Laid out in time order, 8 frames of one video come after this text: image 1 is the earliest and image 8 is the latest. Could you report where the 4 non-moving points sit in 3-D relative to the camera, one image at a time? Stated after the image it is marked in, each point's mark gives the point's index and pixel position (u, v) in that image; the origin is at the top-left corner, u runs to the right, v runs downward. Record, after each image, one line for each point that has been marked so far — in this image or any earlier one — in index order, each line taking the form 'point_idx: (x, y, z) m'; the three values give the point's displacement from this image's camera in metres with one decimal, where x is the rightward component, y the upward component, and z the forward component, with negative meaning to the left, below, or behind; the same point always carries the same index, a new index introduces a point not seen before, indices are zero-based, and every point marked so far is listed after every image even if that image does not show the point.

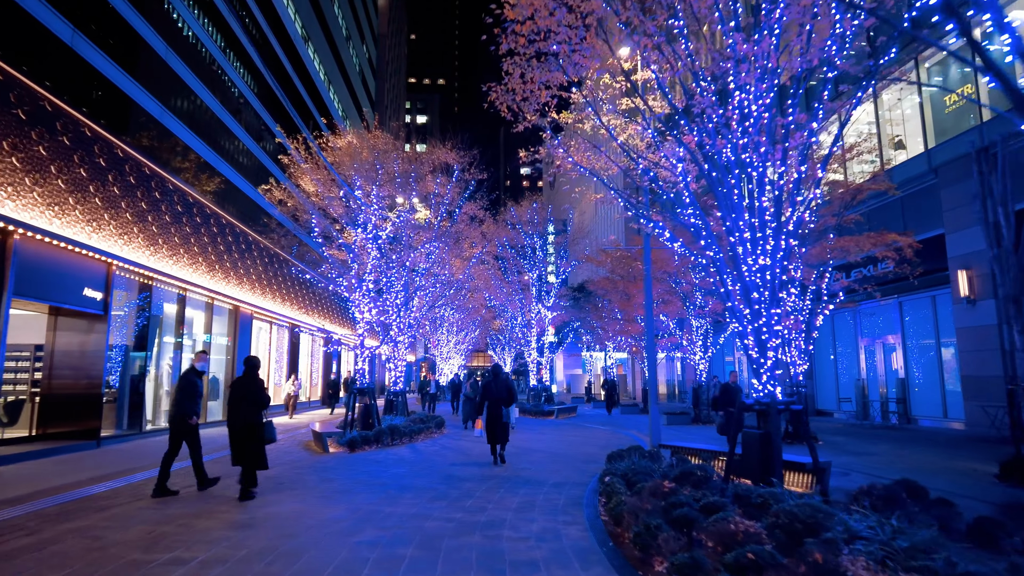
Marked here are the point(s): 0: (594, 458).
0: (+1.6, -3.3, +12.3) m
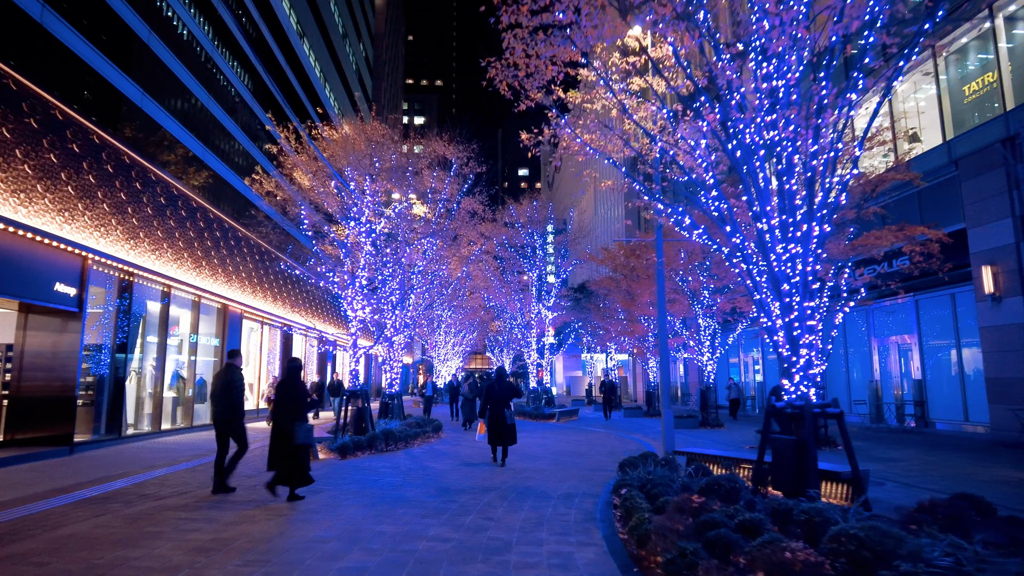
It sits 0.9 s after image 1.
0: (+1.6, -3.2, +11.4) m
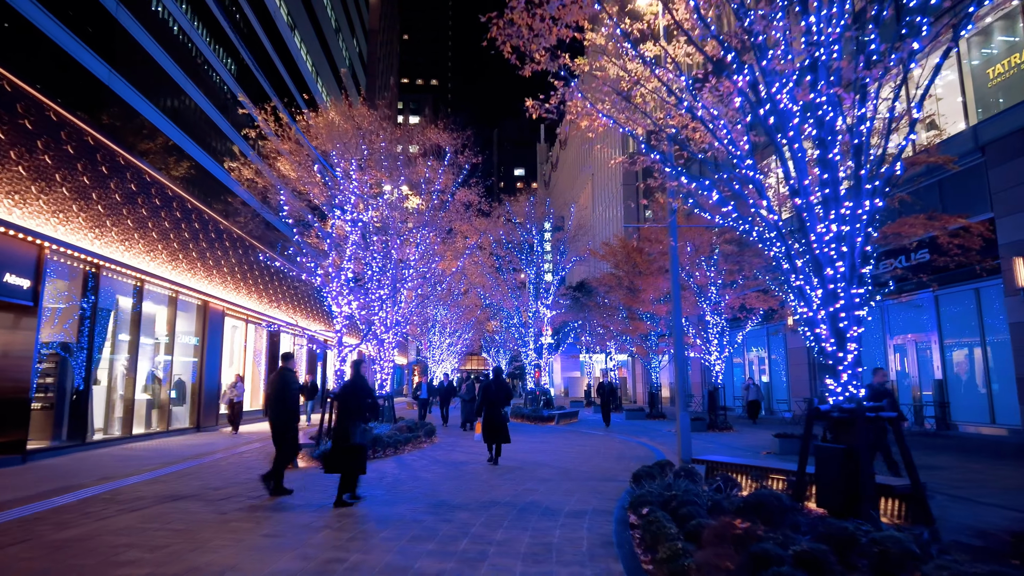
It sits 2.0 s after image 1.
0: (+1.6, -3.0, +10.4) m
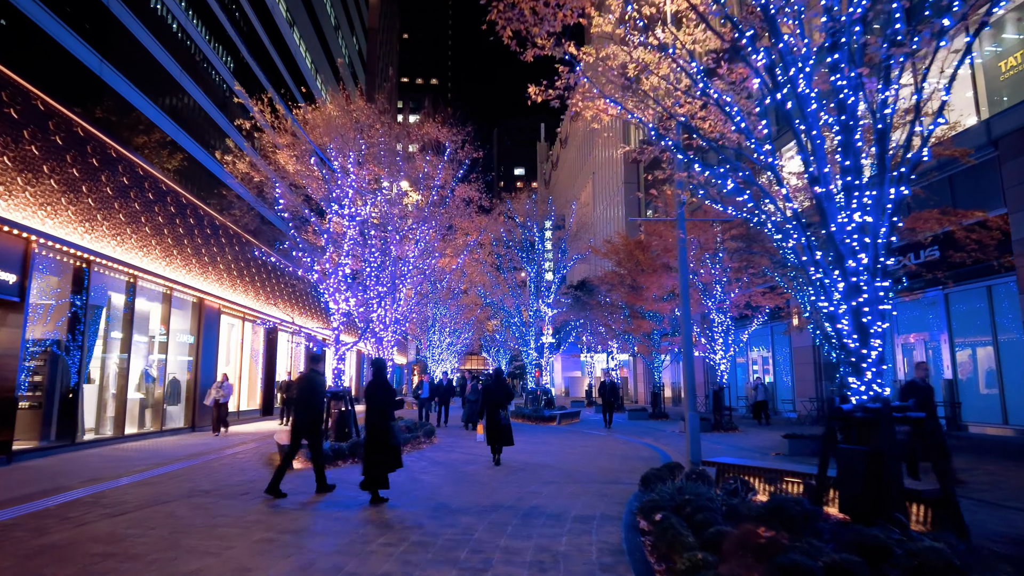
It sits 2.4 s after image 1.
0: (+1.7, -3.0, +10.0) m
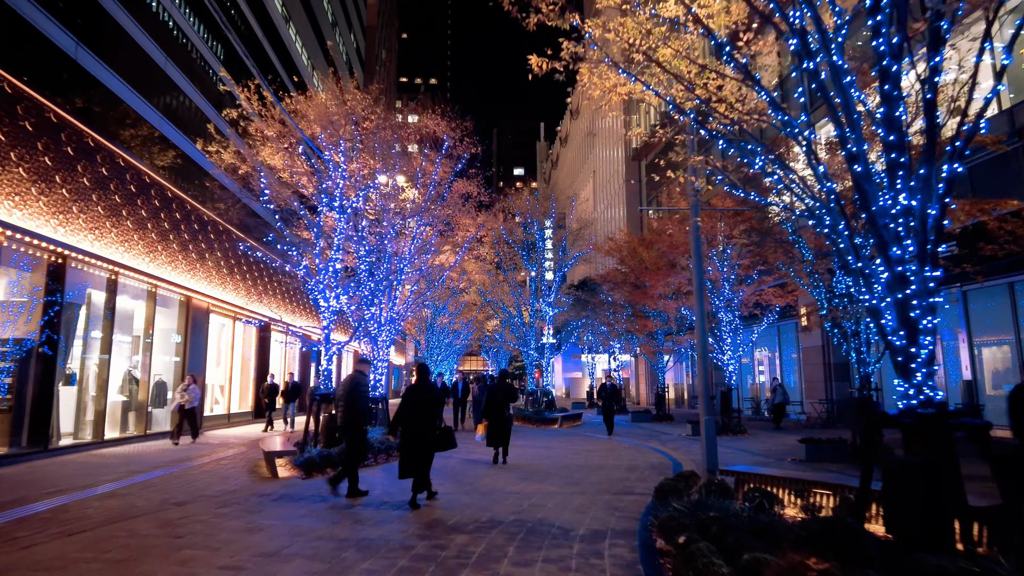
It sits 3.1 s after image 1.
0: (+1.7, -2.9, +9.3) m
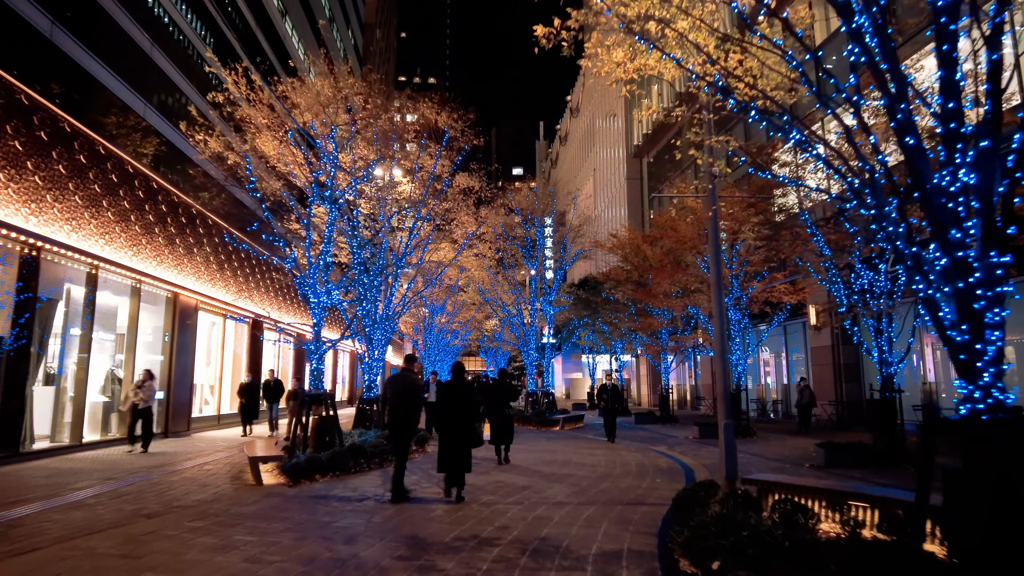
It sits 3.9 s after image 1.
0: (+1.7, -2.8, +8.6) m
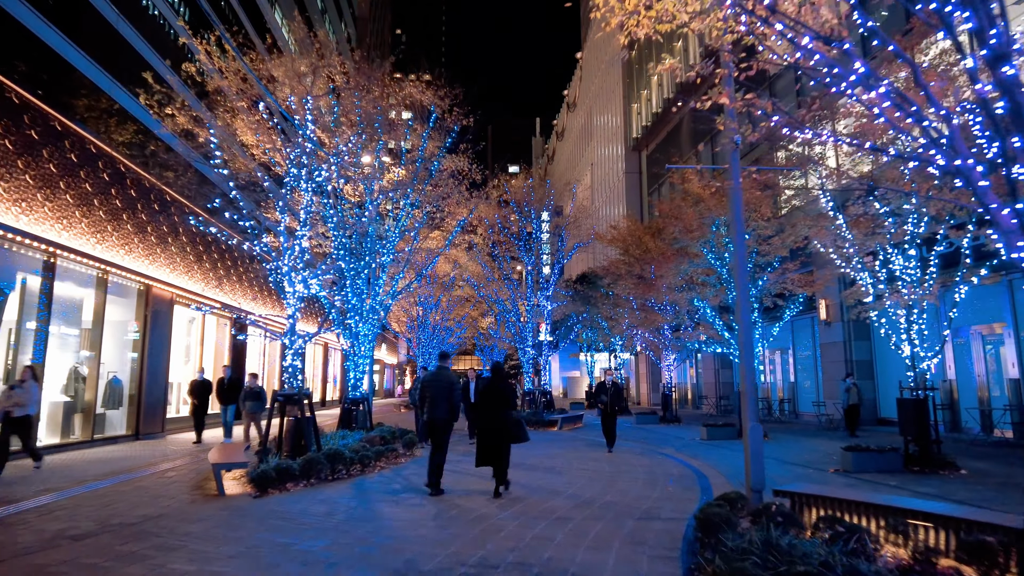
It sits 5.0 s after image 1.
0: (+1.6, -2.6, +7.5) m
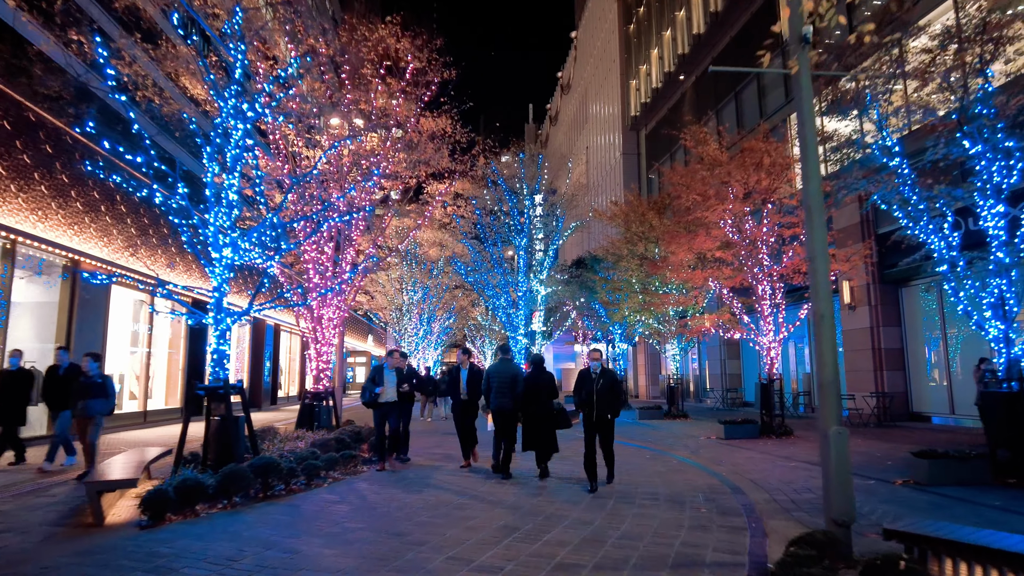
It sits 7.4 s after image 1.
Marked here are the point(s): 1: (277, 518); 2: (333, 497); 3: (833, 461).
0: (+1.5, -2.2, +5.3) m
1: (-2.4, -2.3, +6.5) m
2: (-2.1, -2.5, +7.6) m
3: (+2.6, -1.5, +5.2) m
